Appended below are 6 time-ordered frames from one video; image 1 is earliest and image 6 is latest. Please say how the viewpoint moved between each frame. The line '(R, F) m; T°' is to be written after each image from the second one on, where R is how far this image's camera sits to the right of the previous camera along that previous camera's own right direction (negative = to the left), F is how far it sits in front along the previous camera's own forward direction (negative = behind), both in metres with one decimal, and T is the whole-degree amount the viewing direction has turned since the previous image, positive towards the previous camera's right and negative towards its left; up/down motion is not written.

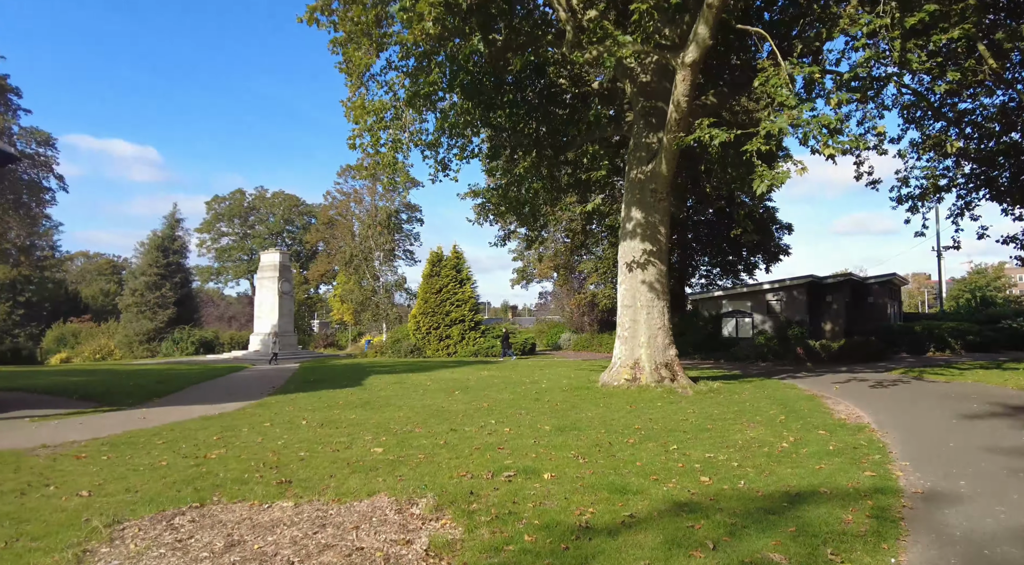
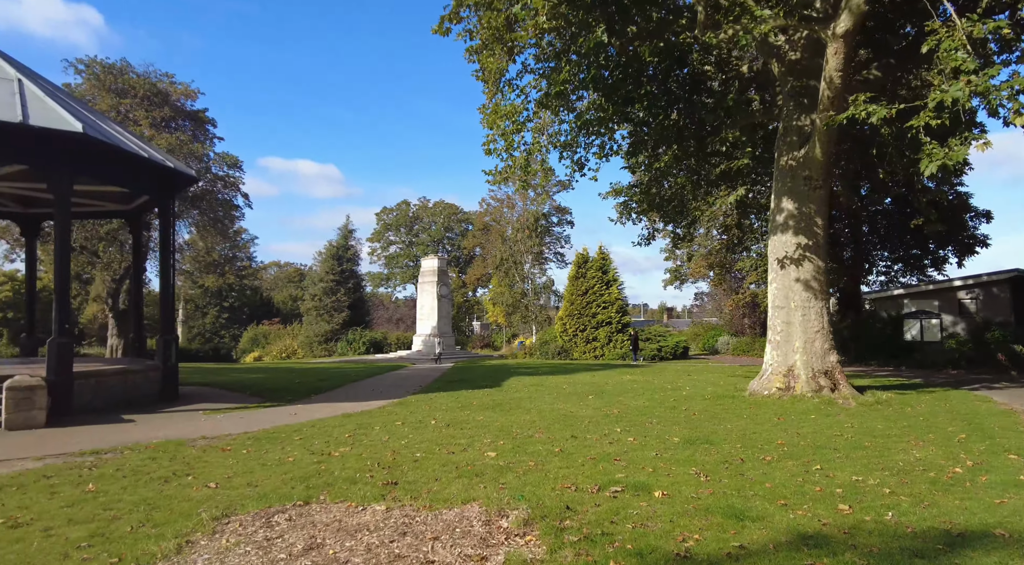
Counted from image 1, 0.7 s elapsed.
(+0.5, +0.4) m; -13°
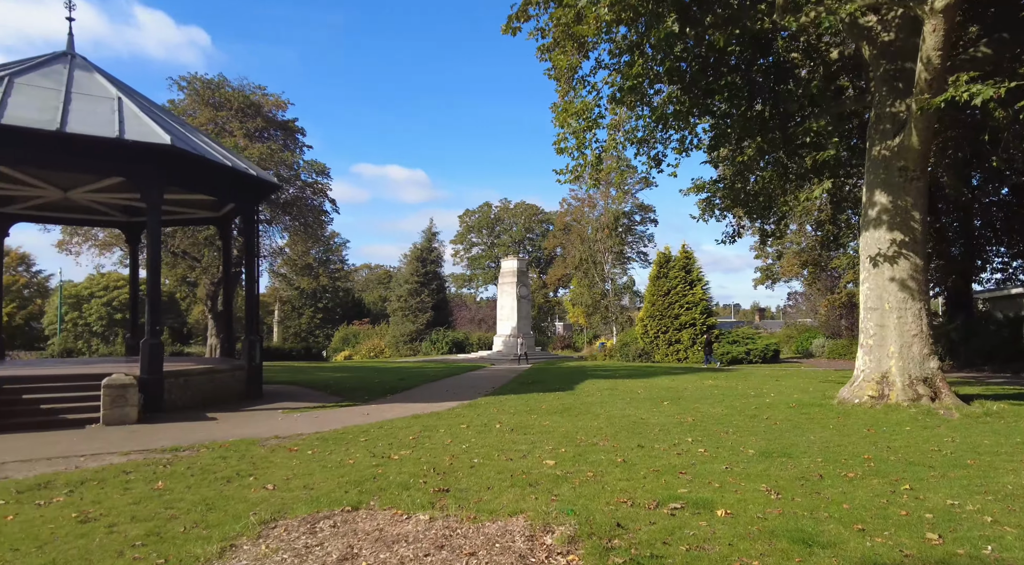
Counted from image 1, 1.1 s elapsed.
(+0.3, +0.2) m; -7°
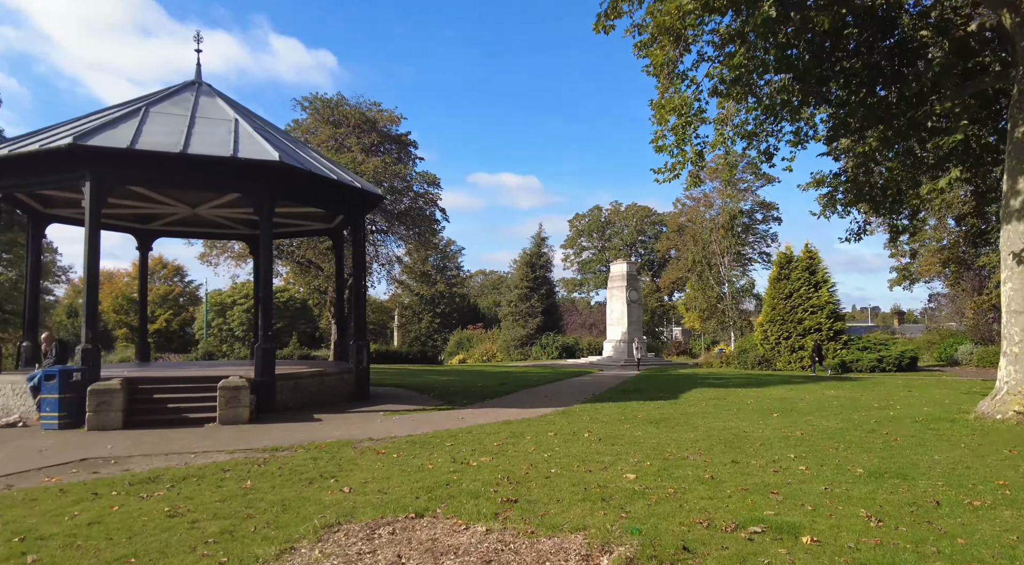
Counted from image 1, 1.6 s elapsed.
(+0.4, +0.2) m; -10°
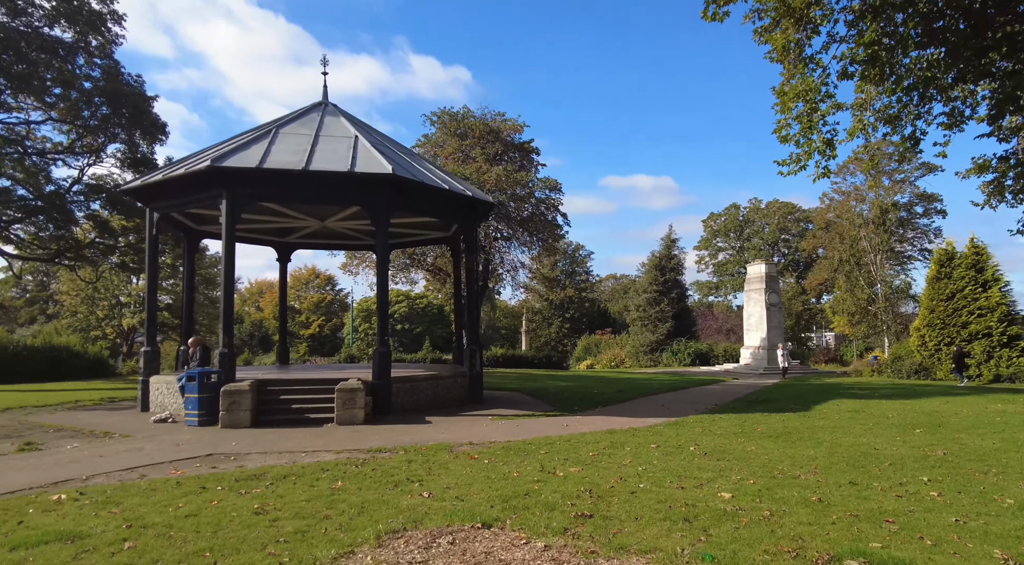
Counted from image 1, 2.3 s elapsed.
(+0.5, +0.3) m; -11°
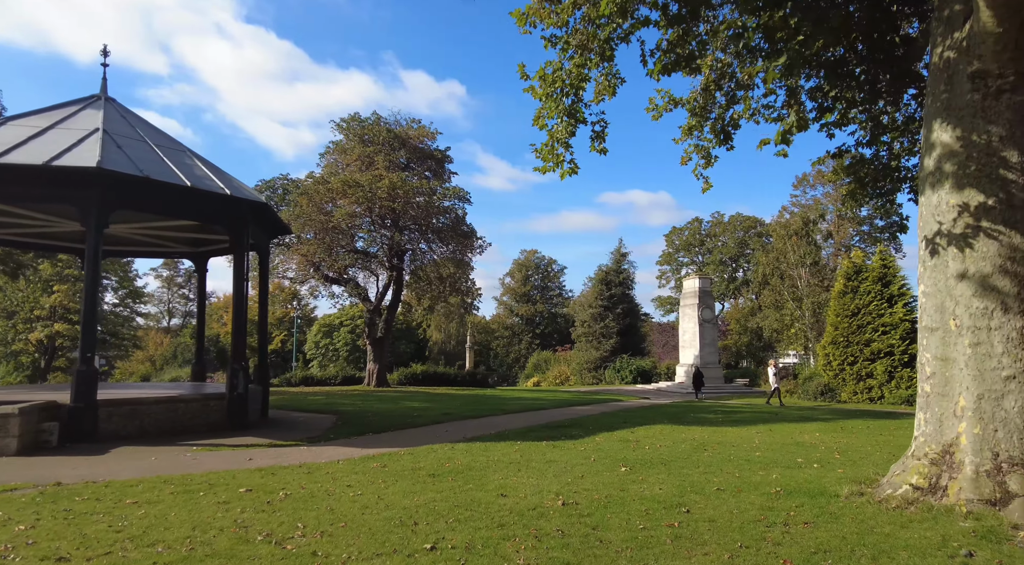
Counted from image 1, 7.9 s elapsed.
(+5.0, +1.7) m; -1°
